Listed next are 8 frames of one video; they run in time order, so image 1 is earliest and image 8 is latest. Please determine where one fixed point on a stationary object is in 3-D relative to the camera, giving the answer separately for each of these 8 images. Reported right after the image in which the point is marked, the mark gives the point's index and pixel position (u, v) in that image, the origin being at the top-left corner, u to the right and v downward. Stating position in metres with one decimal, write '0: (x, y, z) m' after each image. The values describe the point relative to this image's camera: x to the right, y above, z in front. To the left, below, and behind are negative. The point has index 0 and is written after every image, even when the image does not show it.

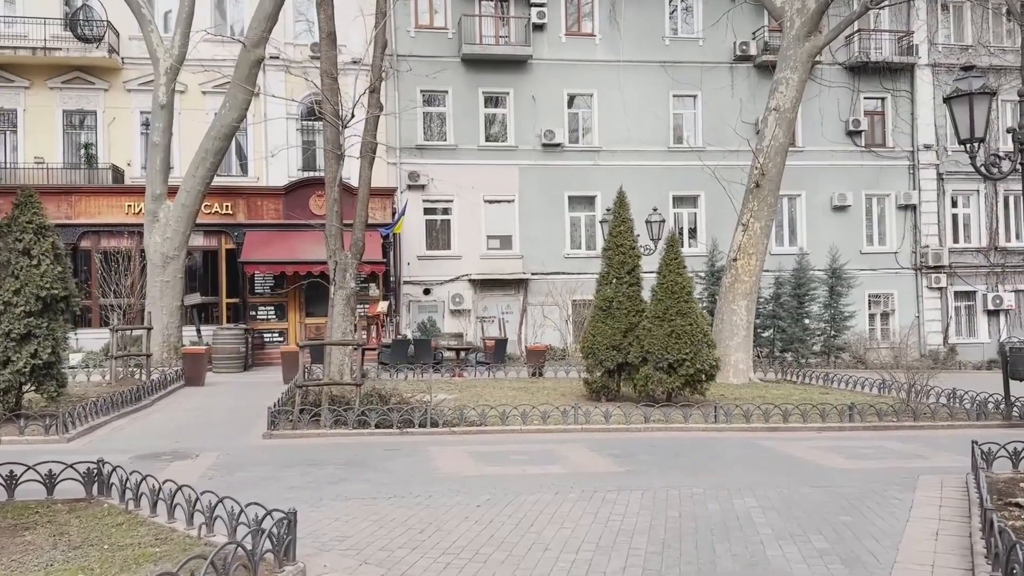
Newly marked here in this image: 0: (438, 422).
0: (-1.0, -1.8, +10.4) m
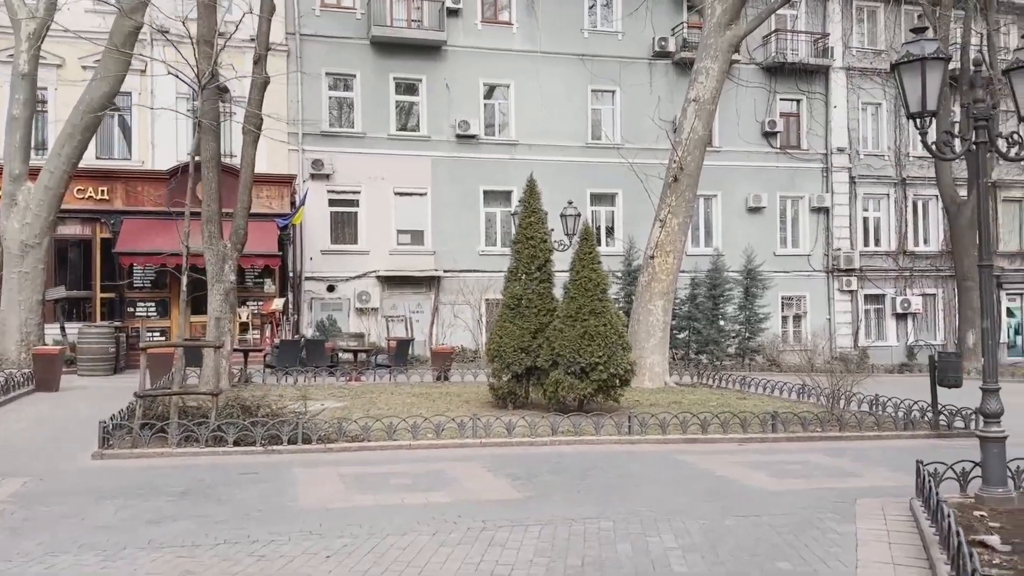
0: (-2.3, -1.7, +8.9) m
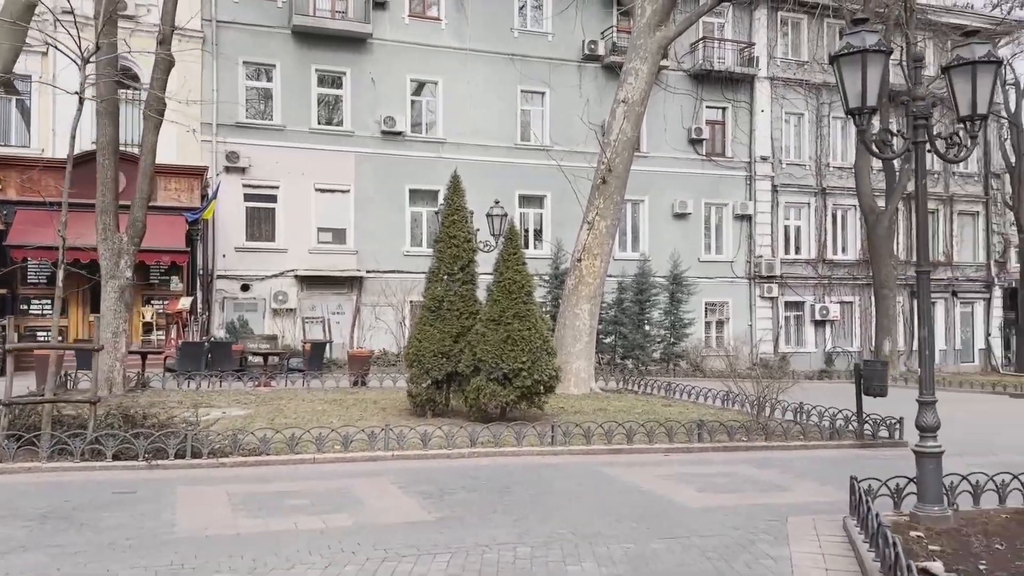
0: (-3.1, -1.7, +8.1) m
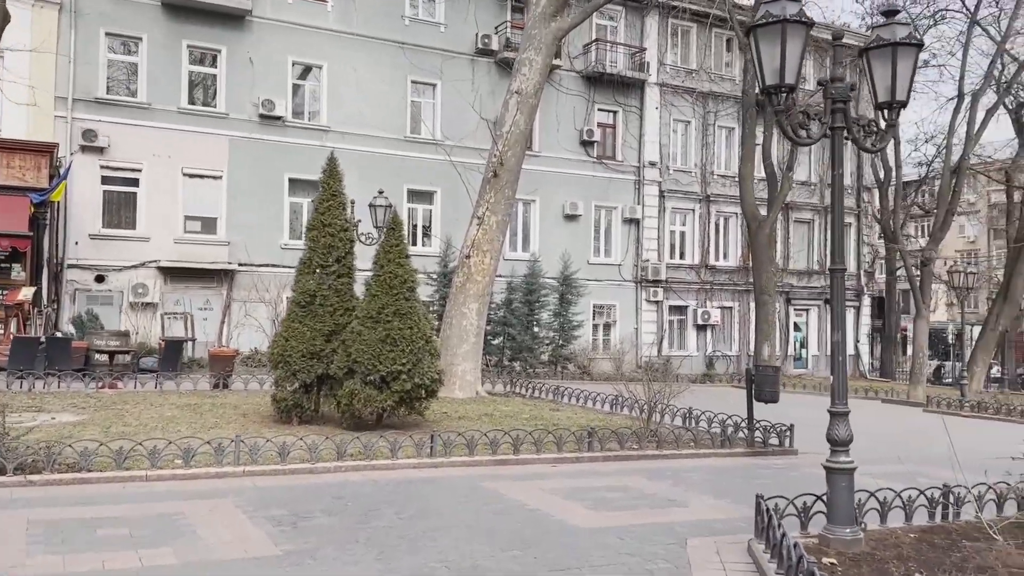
0: (-4.3, -1.5, +6.7) m
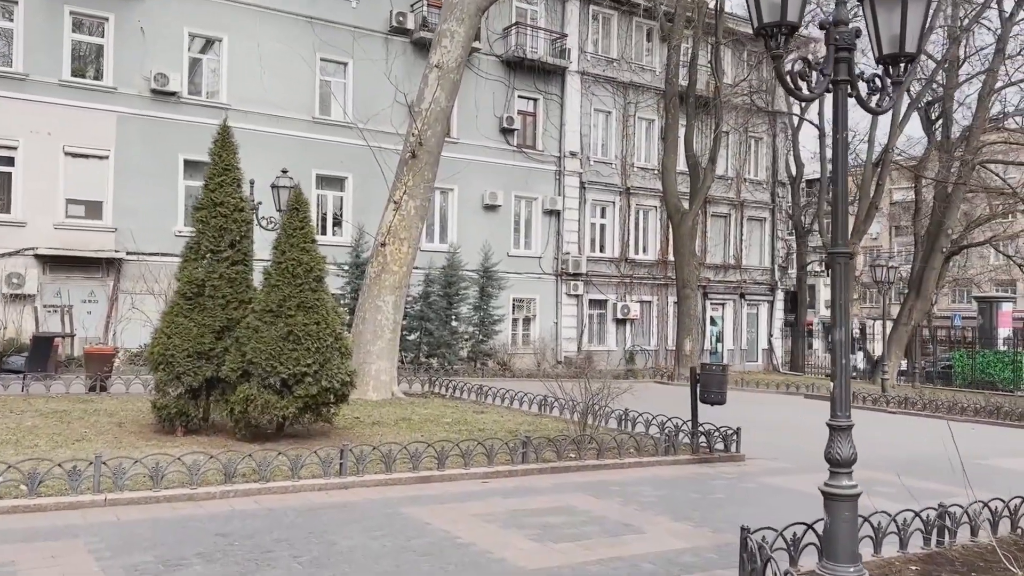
0: (-4.7, -1.4, +5.1) m
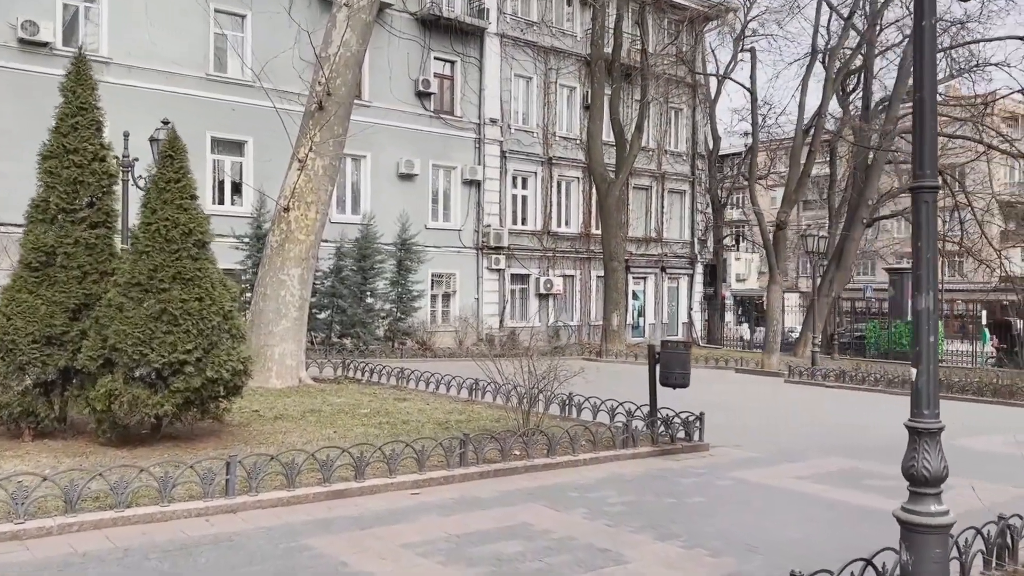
0: (-4.9, -1.3, +3.2) m
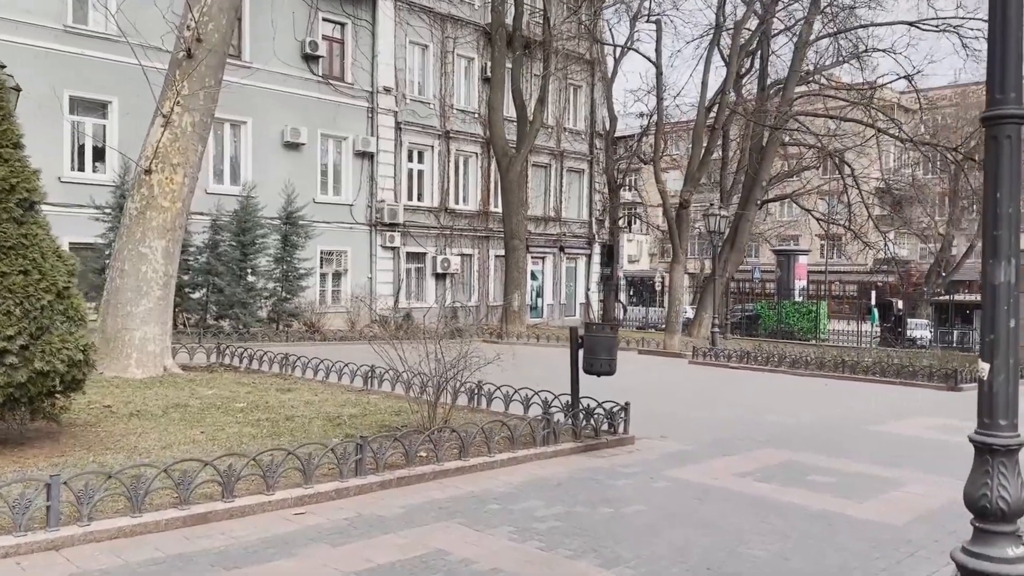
0: (-5.1, -1.1, +1.5) m
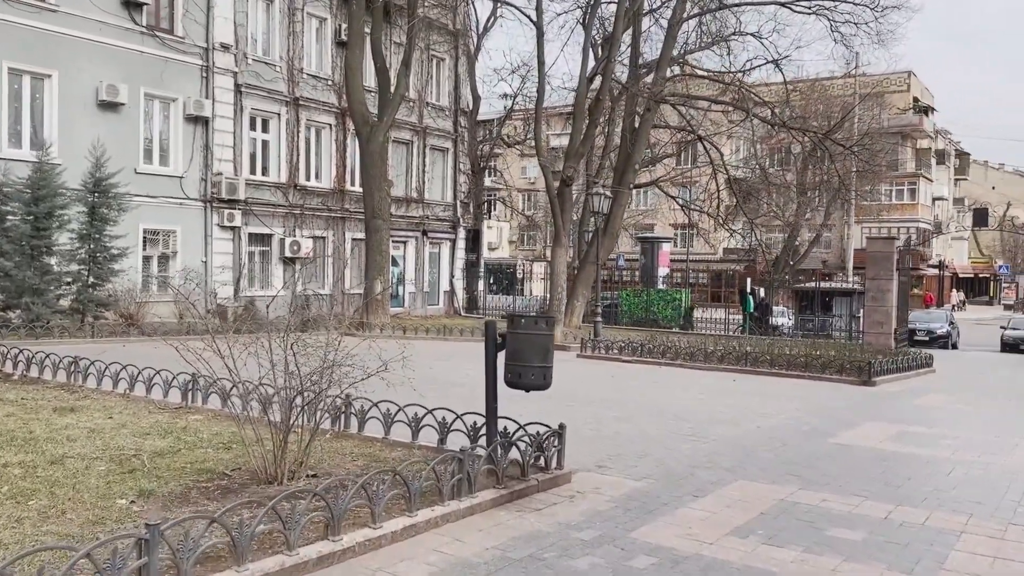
0: (-4.7, -1.1, -1.6) m
